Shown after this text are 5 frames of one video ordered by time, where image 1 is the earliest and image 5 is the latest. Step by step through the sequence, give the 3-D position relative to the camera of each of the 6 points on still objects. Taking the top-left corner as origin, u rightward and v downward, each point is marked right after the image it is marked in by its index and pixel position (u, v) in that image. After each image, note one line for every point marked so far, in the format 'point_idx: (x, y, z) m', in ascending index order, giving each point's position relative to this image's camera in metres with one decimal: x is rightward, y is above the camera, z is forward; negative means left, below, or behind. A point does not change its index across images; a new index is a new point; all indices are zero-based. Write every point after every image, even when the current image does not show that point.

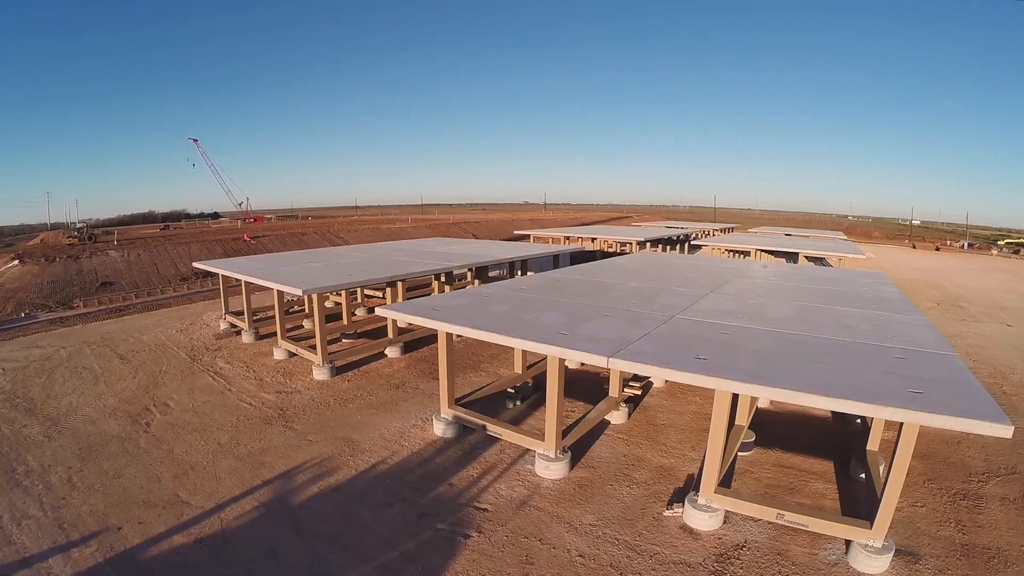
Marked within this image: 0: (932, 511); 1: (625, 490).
0: (+5.1, -2.7, +5.7) m
1: (+1.4, -2.5, +6.1) m
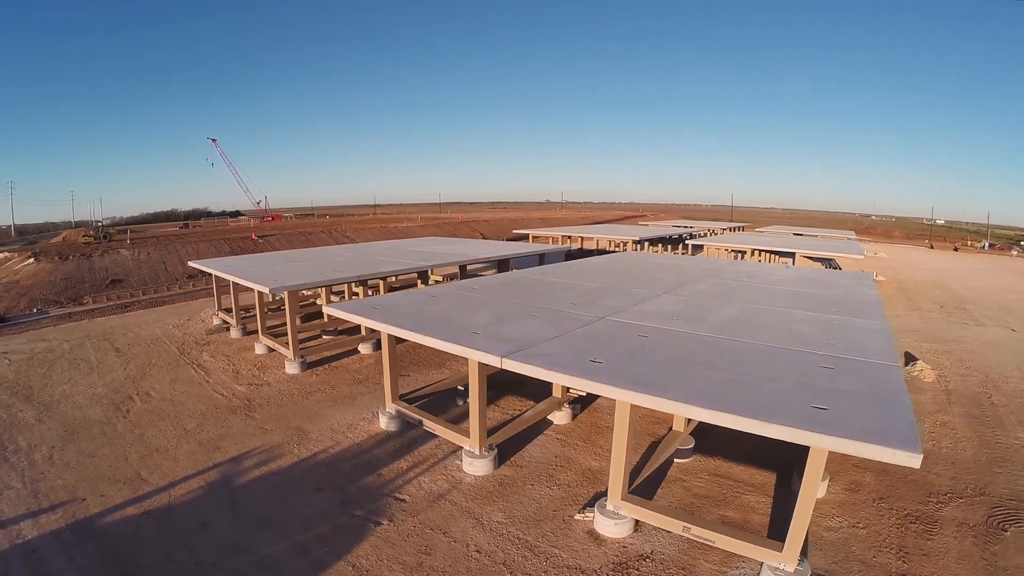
0: (+4.1, -2.8, +5.3) m
1: (+0.4, -2.6, +6.1) m
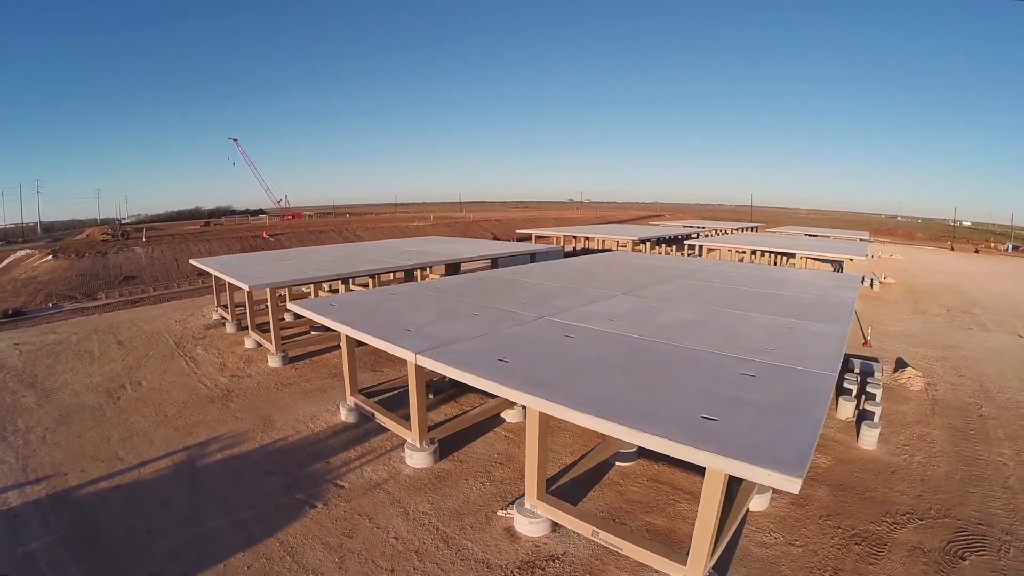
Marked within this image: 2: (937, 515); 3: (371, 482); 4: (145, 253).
0: (+3.1, -2.8, +5.0) m
1: (-0.5, -2.5, +6.1) m
2: (+4.9, -2.6, +5.5) m
3: (-1.9, -2.6, +6.3) m
4: (-12.2, +1.2, +15.8) m
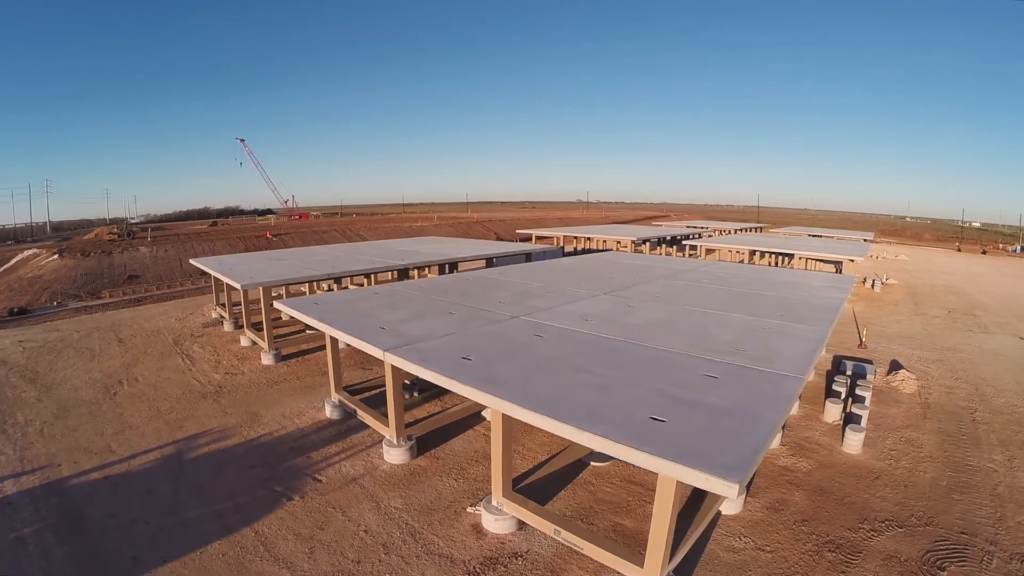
0: (+2.8, -2.8, +4.9) m
1: (-0.8, -2.5, +6.1) m
2: (+4.6, -2.6, +5.3) m
3: (-2.2, -2.6, +6.4) m
4: (-12.2, +1.2, +16.2) m
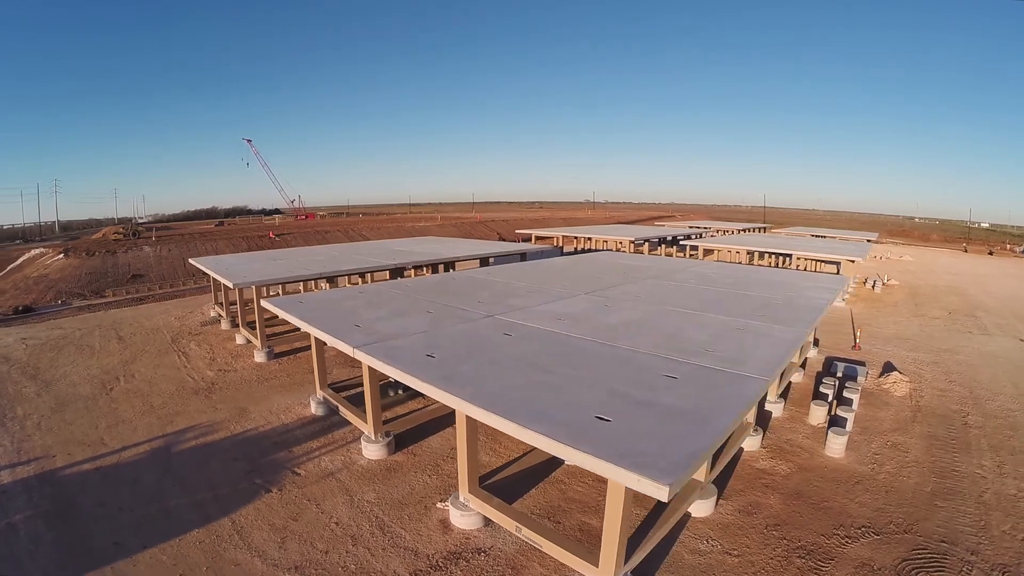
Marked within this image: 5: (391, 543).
0: (+2.4, -2.8, +4.8) m
1: (-1.2, -2.5, +6.1) m
2: (+4.2, -2.6, +5.2) m
3: (-2.6, -2.6, +6.5) m
4: (-12.2, +1.2, +16.6) m
5: (-1.3, -2.8, +5.1) m
